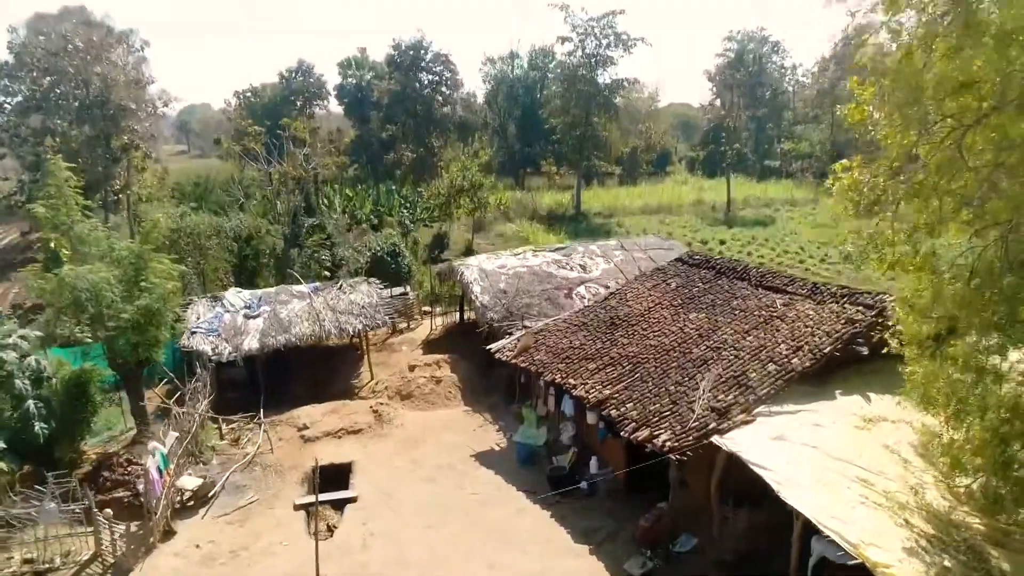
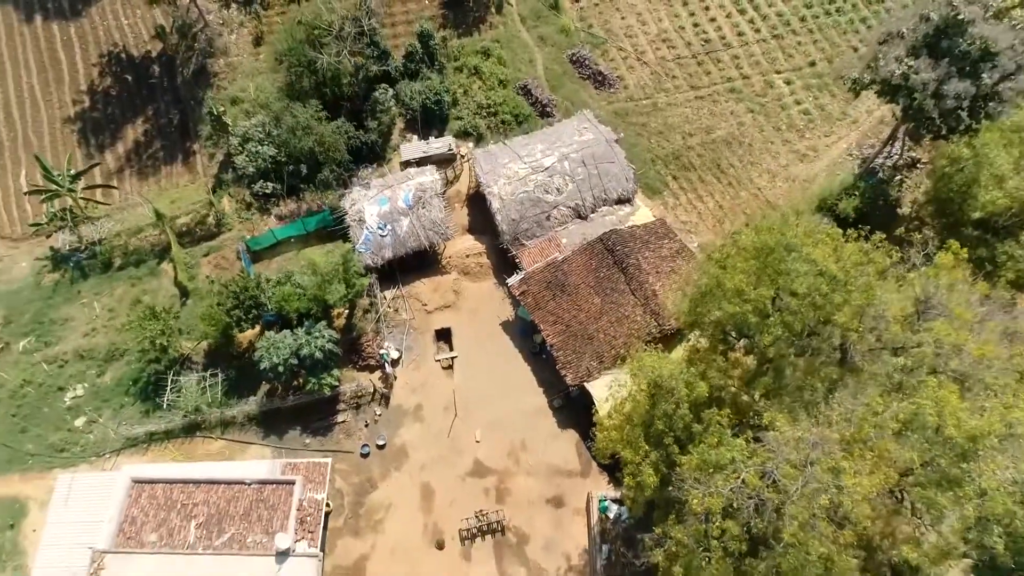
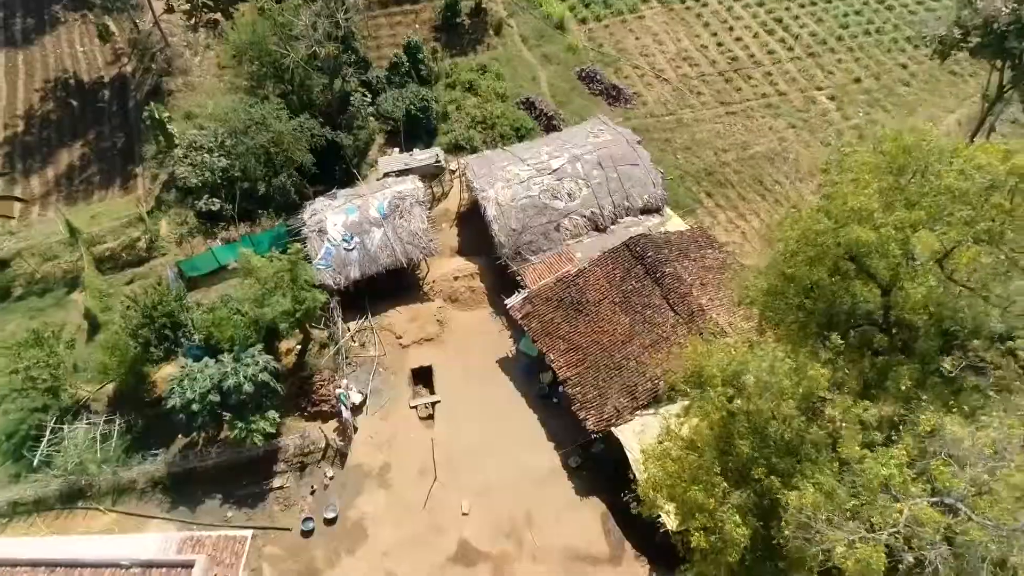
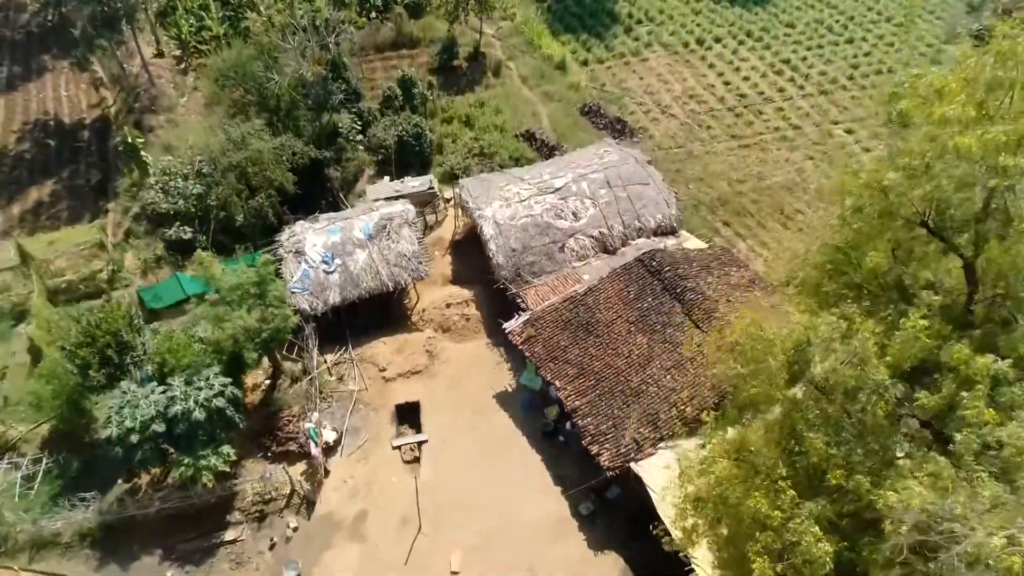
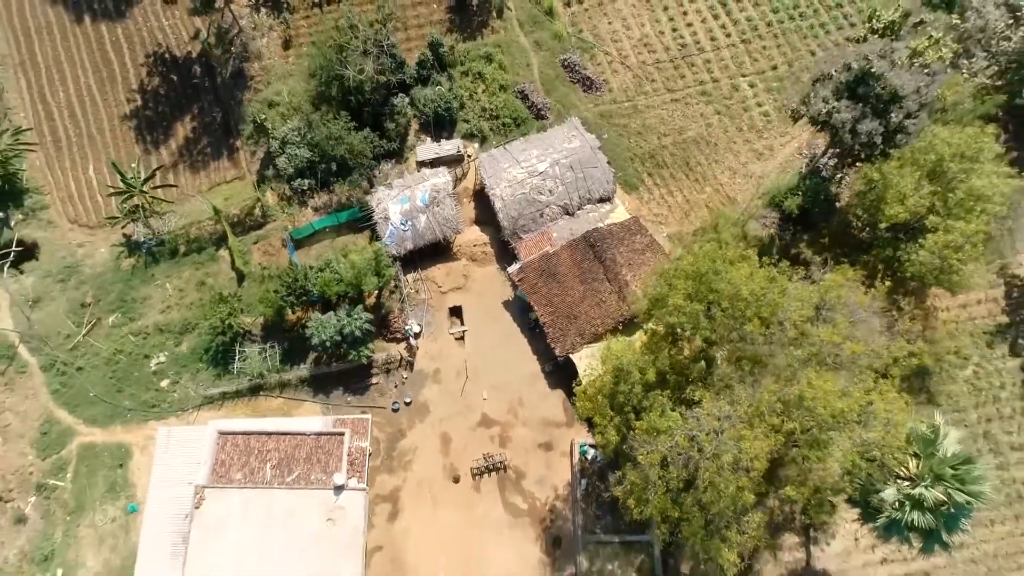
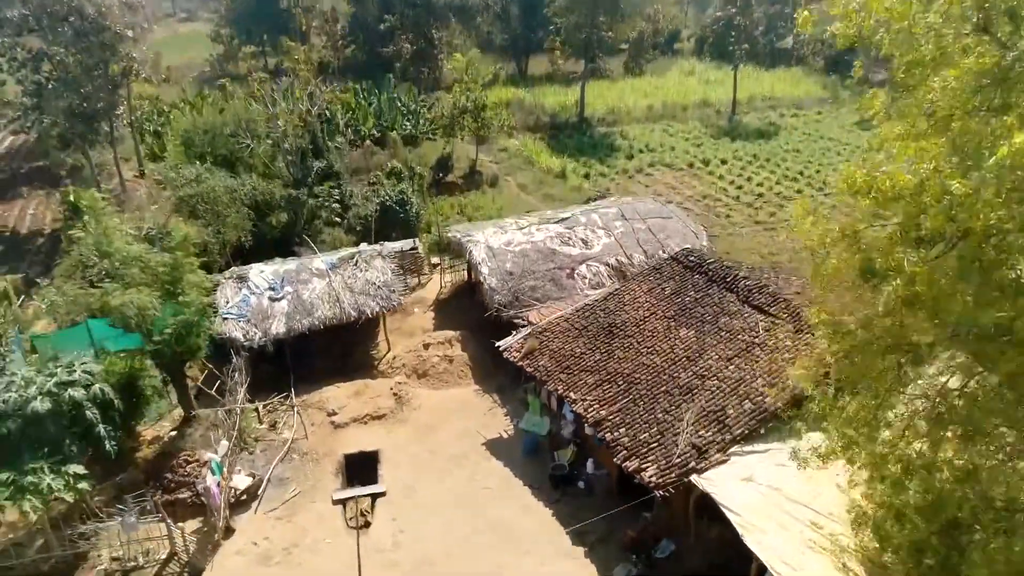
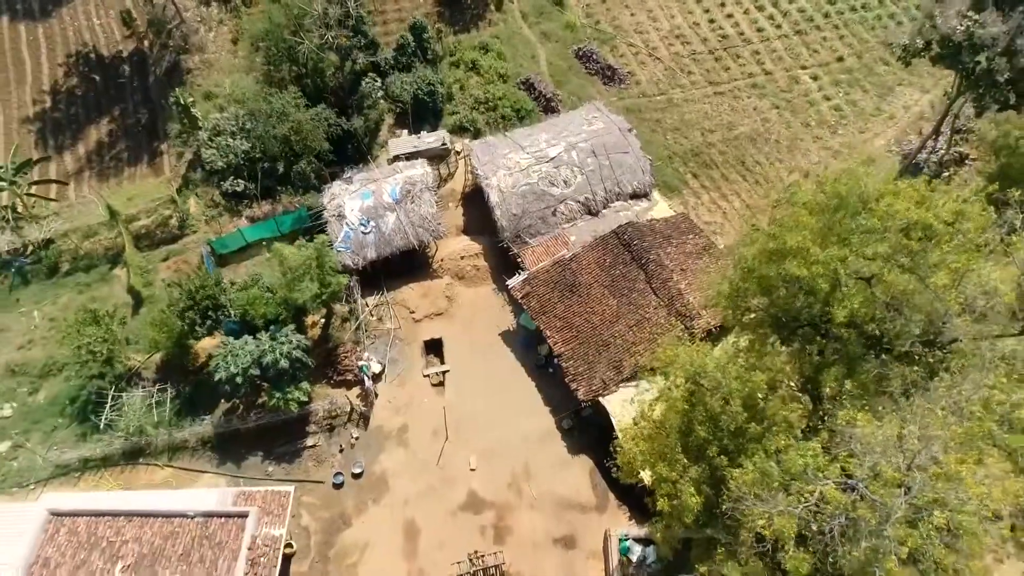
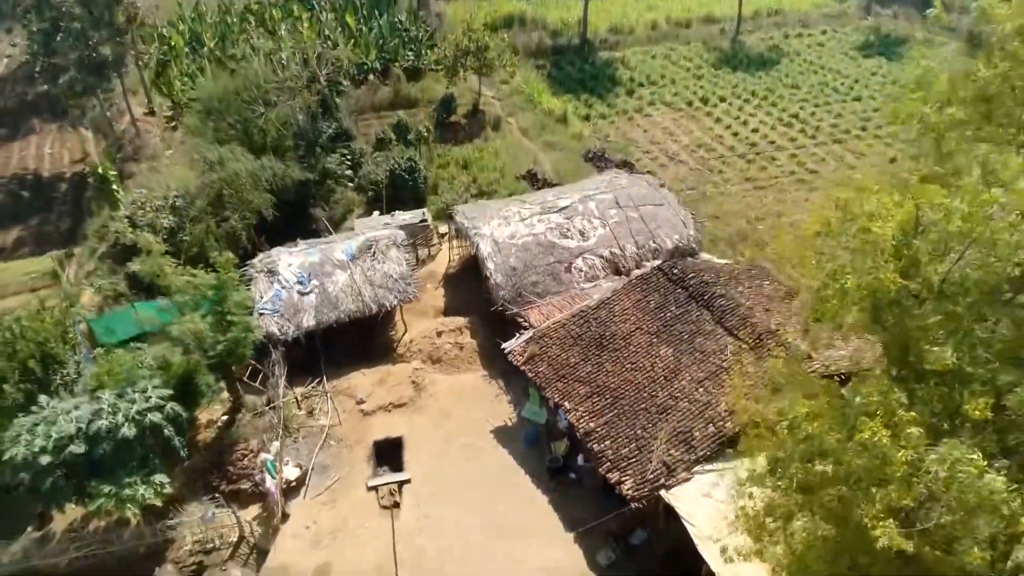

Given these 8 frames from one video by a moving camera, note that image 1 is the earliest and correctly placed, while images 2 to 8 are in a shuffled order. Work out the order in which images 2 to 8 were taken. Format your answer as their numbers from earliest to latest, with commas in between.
6, 8, 4, 3, 7, 2, 5
